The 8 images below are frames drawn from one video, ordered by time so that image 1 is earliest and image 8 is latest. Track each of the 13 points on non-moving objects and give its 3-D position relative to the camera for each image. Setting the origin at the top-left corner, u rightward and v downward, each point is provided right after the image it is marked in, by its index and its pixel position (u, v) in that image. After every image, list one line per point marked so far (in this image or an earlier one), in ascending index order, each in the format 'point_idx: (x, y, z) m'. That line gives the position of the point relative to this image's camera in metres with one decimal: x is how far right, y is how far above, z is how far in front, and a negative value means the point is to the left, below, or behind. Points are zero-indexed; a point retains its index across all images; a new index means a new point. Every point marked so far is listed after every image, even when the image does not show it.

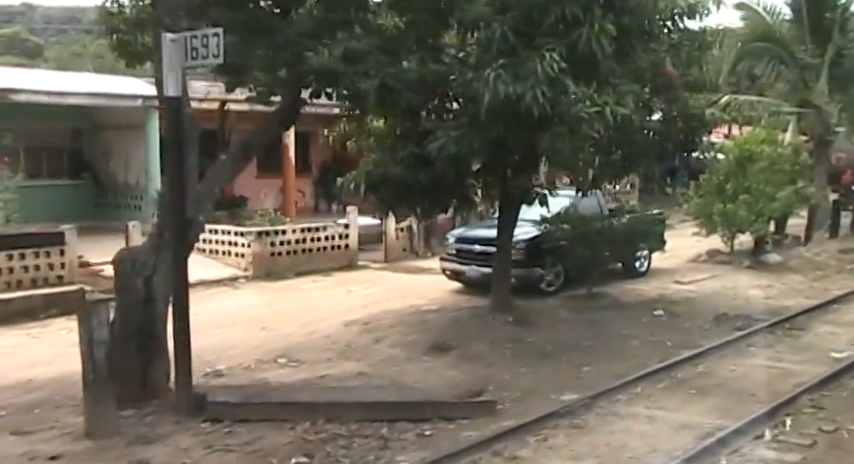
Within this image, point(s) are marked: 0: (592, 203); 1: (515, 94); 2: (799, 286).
0: (+2.6, +0.5, +13.2) m
1: (+0.9, +1.3, +8.1) m
2: (+6.0, -0.9, +13.7) m
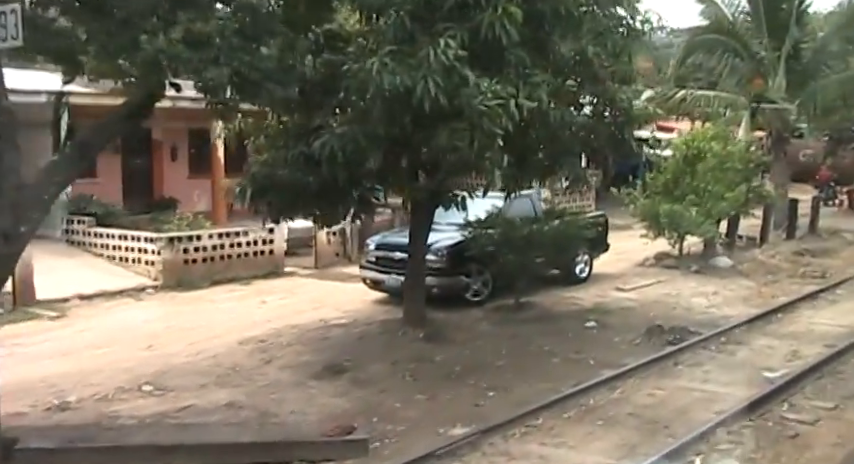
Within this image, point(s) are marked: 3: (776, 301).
0: (+1.4, +0.4, +12.3) m
1: (-0.2, +1.2, +7.2) m
2: (+4.9, -0.9, +12.9) m
3: (+5.0, -1.0, +12.1) m
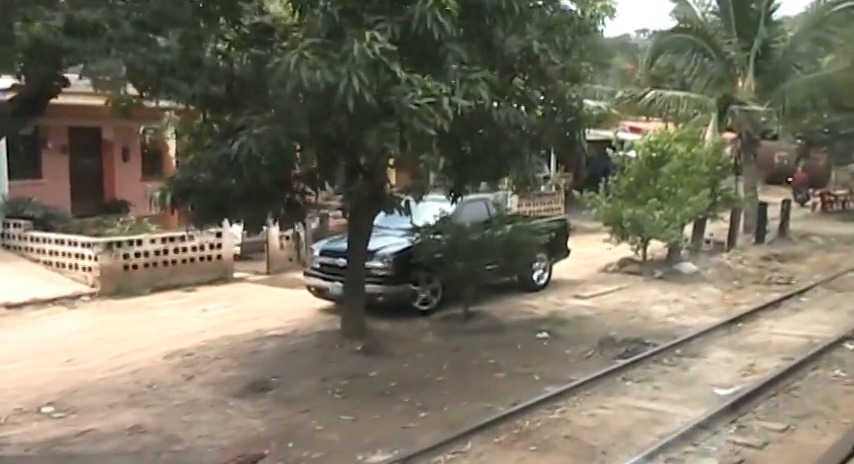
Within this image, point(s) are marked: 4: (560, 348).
0: (+0.7, +0.3, +11.8) m
1: (-0.8, +1.2, +6.6) m
2: (+4.1, -1.0, +12.4) m
3: (+4.3, -1.1, +11.6) m
4: (+1.5, -1.3, +9.6) m
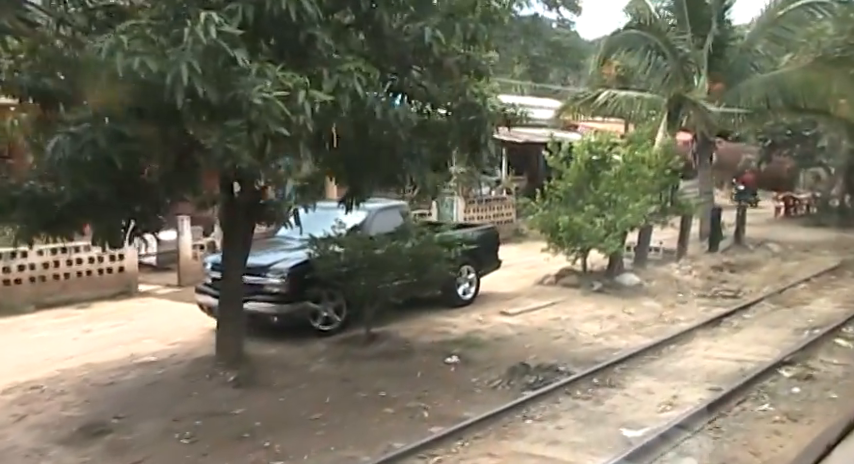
0: (-0.4, +0.2, +10.7) m
1: (-1.8, +1.0, +5.5) m
2: (+3.0, -1.1, +11.4) m
3: (+3.1, -1.2, +10.6) m
4: (+0.4, -1.5, +8.6) m
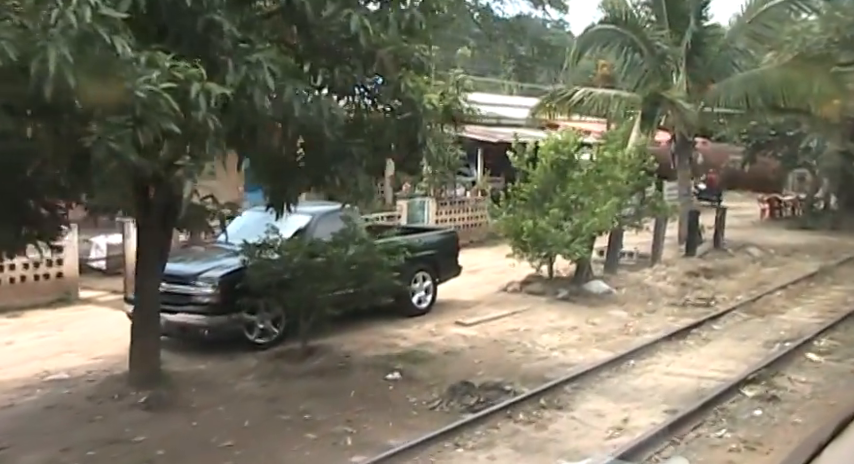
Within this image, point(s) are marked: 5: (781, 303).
0: (-1.1, +0.1, +10.1) m
1: (-2.4, +1.0, +4.8) m
2: (+2.3, -1.2, +10.8) m
3: (+2.5, -1.3, +10.0) m
4: (-0.2, -1.5, +7.9) m
5: (+5.1, -1.0, +12.3) m
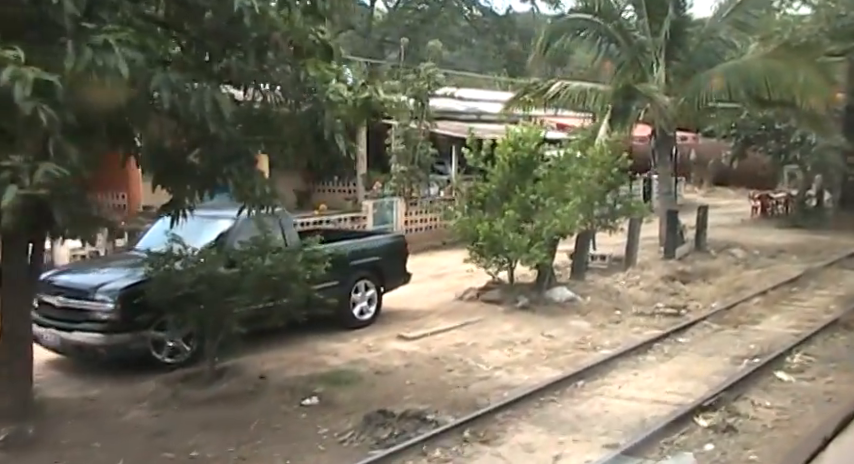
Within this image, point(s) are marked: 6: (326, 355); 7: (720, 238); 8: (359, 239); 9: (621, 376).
0: (-1.8, 0.0, +9.1) m
1: (-3.2, +0.9, +3.9) m
2: (+1.6, -1.3, +9.8) m
3: (+1.8, -1.3, +9.1) m
4: (-0.9, -1.6, +7.0) m
5: (+4.4, -1.1, +11.3) m
6: (-1.1, -1.3, +9.1) m
7: (+6.9, -0.1, +19.9) m
8: (-0.8, -0.1, +10.5) m
9: (+1.9, -1.4, +8.3) m
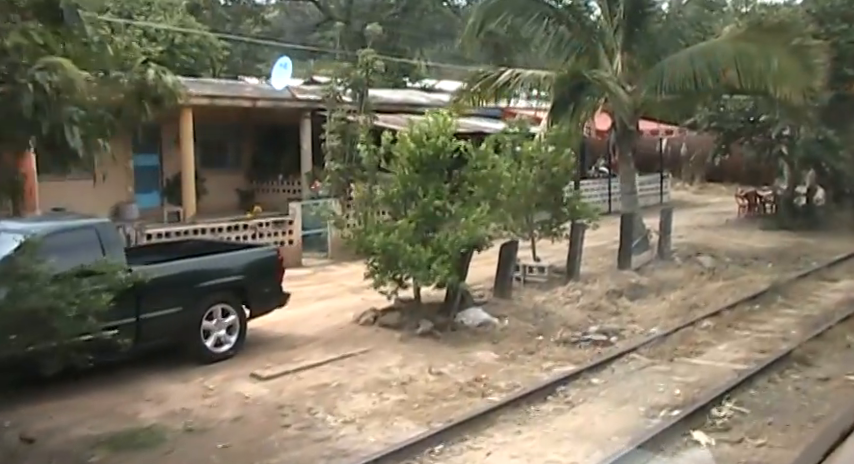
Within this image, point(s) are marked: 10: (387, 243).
0: (-3.1, -0.1, +7.4) m
1: (-4.6, +0.7, +2.2) m
2: (+0.3, -1.4, +8.0) m
3: (+0.4, -1.5, +7.3) m
4: (-2.3, -1.8, +5.2) m
5: (+3.1, -1.2, +9.5) m
6: (-2.4, -1.5, +7.4) m
7: (+5.7, -0.2, +18.1) m
8: (-2.2, -0.2, +8.7) m
9: (+0.6, -1.6, +6.5) m
10: (-0.4, -0.1, +9.7) m
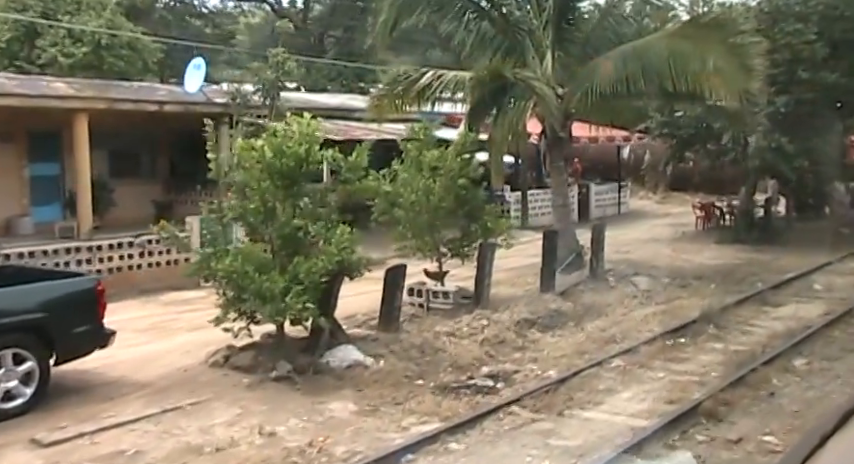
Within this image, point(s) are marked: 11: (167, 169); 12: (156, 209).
0: (-4.5, -0.3, +5.8) m
1: (-5.8, +0.5, +0.6) m
2: (-1.1, -1.6, +6.5) m
3: (-0.9, -1.7, +5.8) m
4: (-3.6, -2.0, +3.7) m
5: (+1.7, -1.4, +8.1) m
6: (-3.8, -1.7, +5.8) m
7: (+4.2, -0.5, +16.7) m
8: (-3.6, -0.5, +7.2) m
9: (-0.8, -1.8, +5.0) m
10: (-1.8, -0.4, +8.1) m
11: (-6.1, +1.5, +19.8) m
12: (-6.3, +0.5, +19.4) m
